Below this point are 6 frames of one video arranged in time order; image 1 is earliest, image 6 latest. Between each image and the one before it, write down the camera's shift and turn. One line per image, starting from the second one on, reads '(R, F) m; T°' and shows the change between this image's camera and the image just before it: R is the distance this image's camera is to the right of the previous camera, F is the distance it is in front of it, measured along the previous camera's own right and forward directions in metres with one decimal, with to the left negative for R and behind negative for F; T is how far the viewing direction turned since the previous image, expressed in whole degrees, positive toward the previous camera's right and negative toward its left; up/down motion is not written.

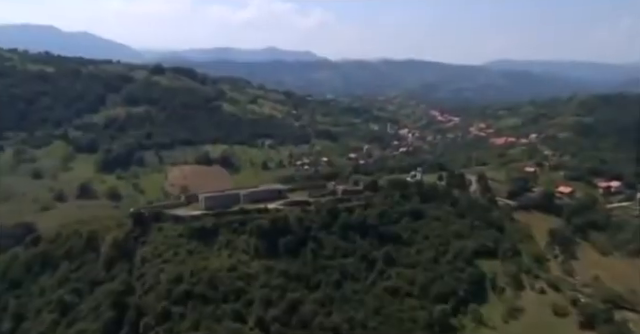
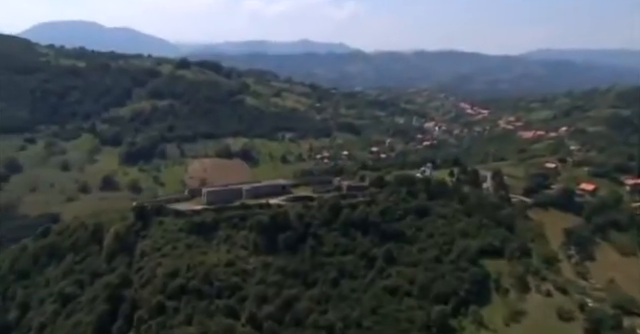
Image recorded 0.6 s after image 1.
(+2.0, +0.4) m; -4°
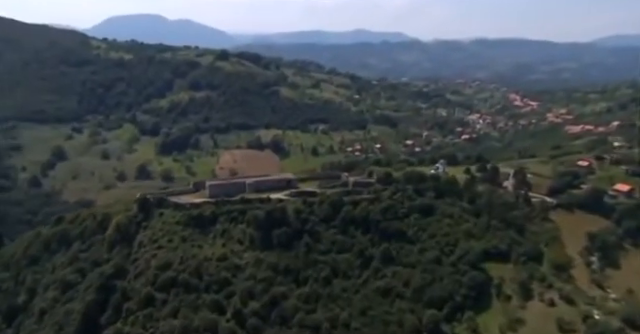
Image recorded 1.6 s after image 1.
(+3.4, +0.7) m; -7°
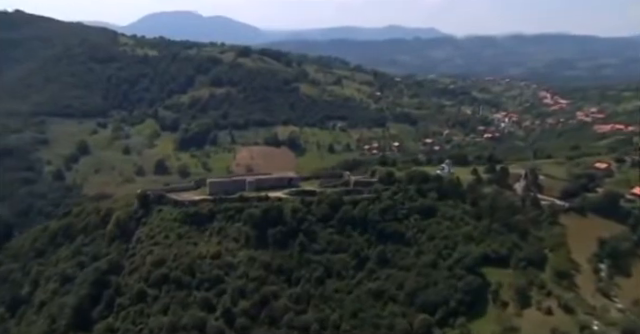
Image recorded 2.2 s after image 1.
(+2.0, +0.3) m; -4°
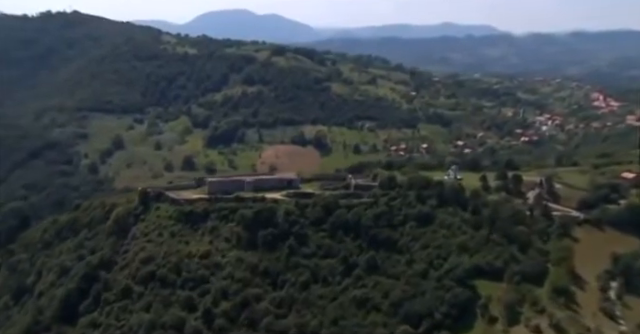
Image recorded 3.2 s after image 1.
(+3.3, +0.6) m; -6°
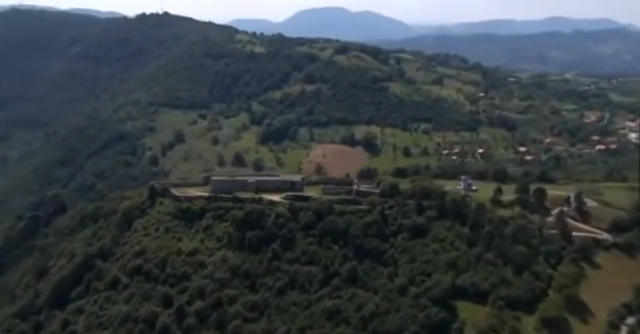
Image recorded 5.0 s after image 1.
(+5.7, +1.4) m; -11°
